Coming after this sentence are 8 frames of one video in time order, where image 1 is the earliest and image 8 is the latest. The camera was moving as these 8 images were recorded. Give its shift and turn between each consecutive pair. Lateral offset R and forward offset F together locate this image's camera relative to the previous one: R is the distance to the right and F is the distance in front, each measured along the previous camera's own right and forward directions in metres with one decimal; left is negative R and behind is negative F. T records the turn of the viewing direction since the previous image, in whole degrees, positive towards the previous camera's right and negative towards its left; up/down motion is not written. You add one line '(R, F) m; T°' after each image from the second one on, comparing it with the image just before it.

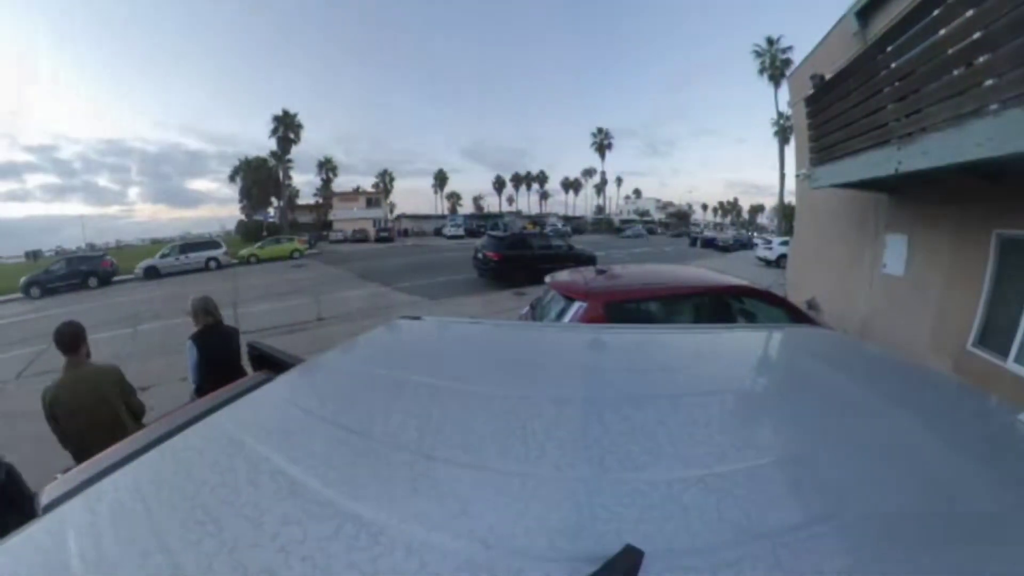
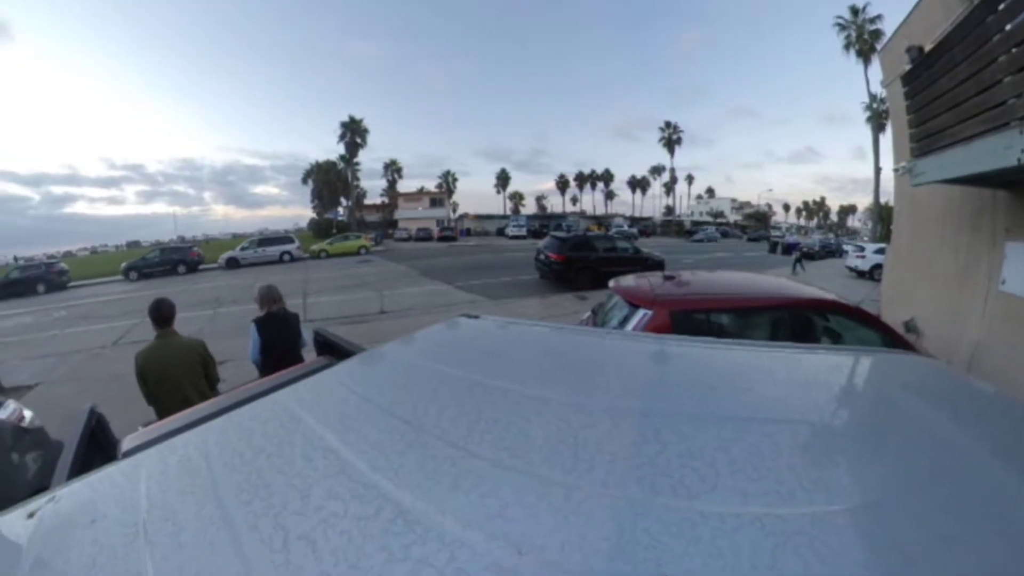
(+0.4, +0.1) m; -15°
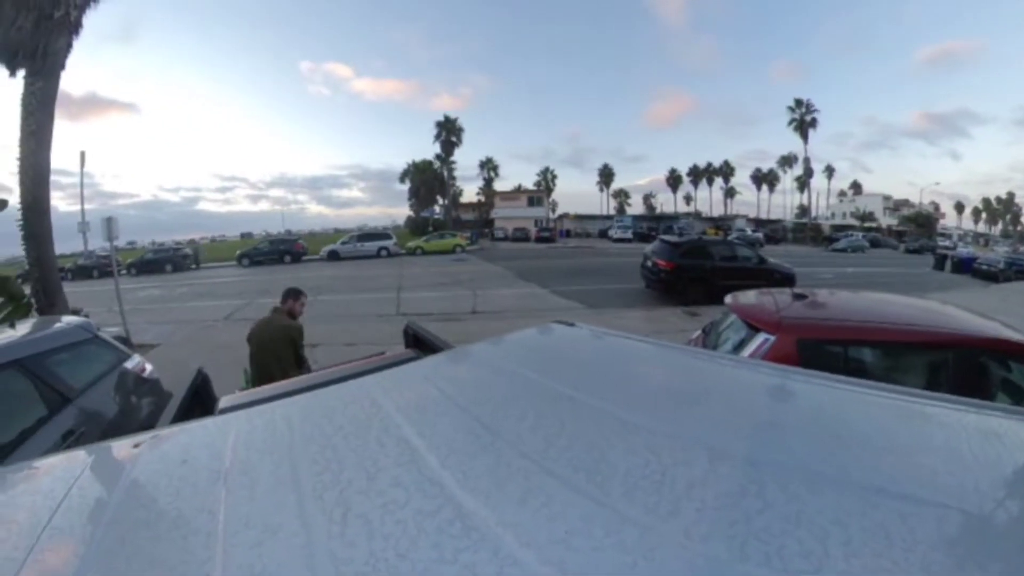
(+0.5, +0.2) m; -22°
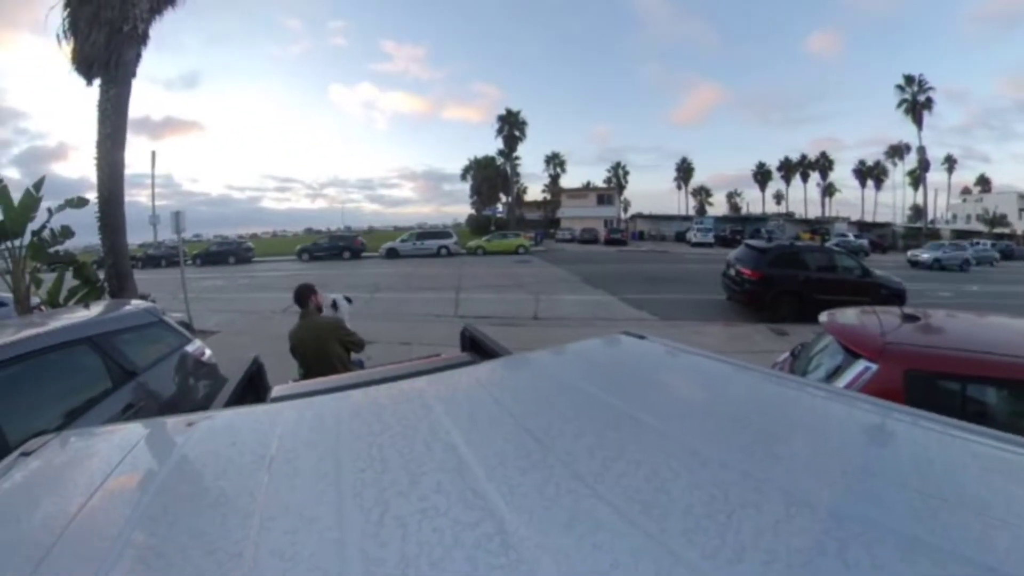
(+0.2, +0.1) m; -13°
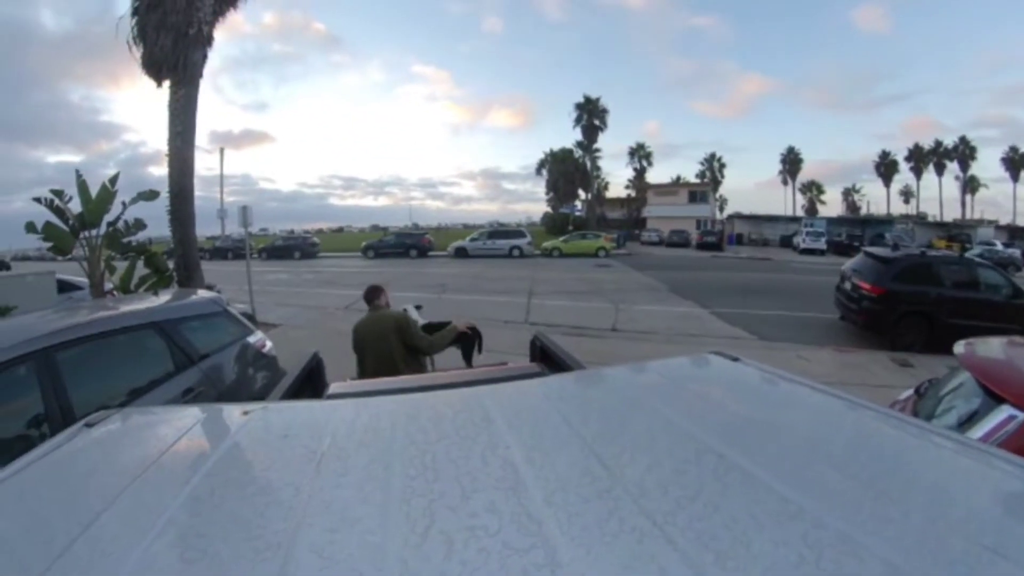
(+0.2, +0.2) m; -13°
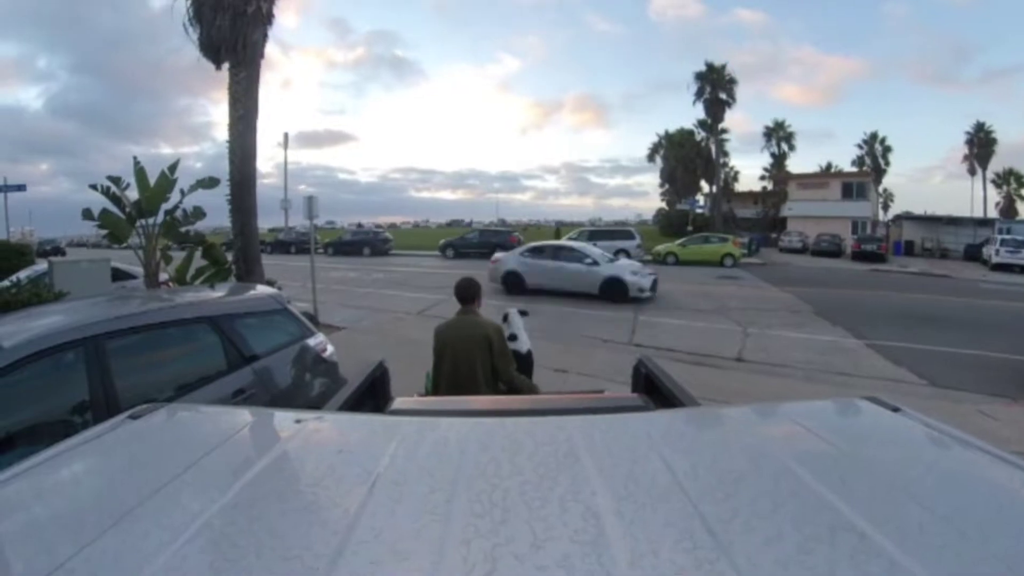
(+0.1, +0.4) m; -13°
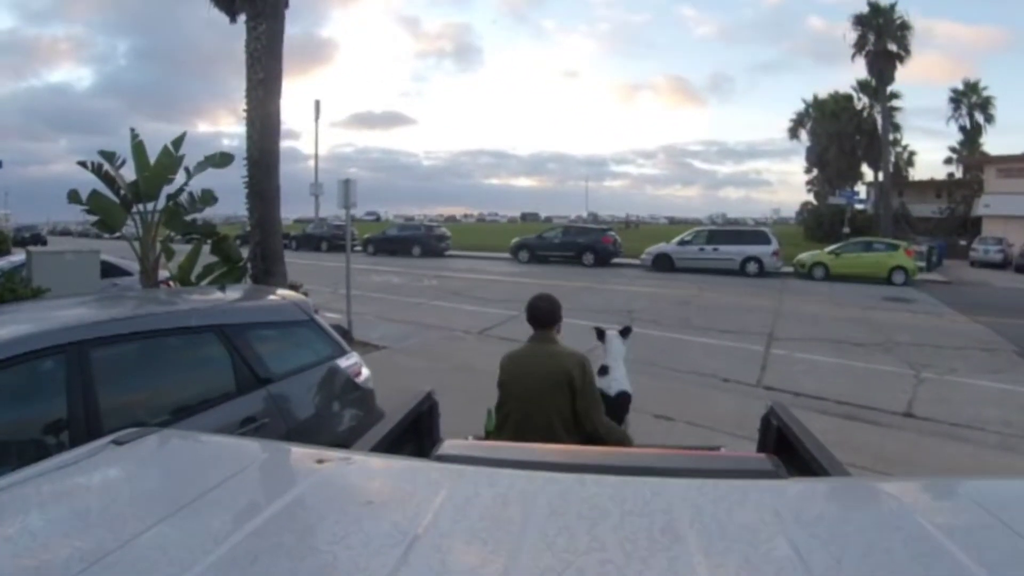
(0.0, +0.4) m; -10°
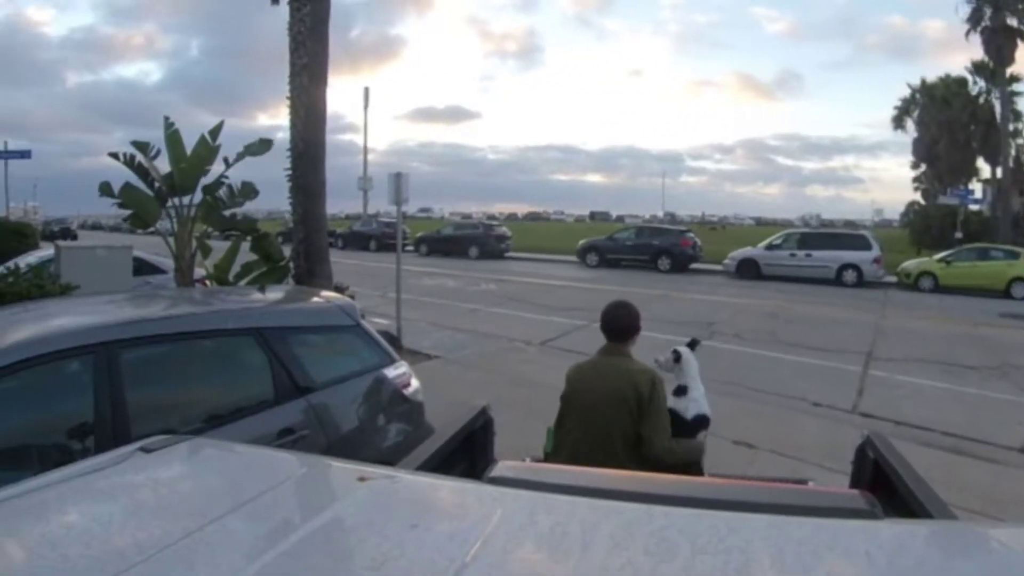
(-0.1, +0.2) m; -4°
